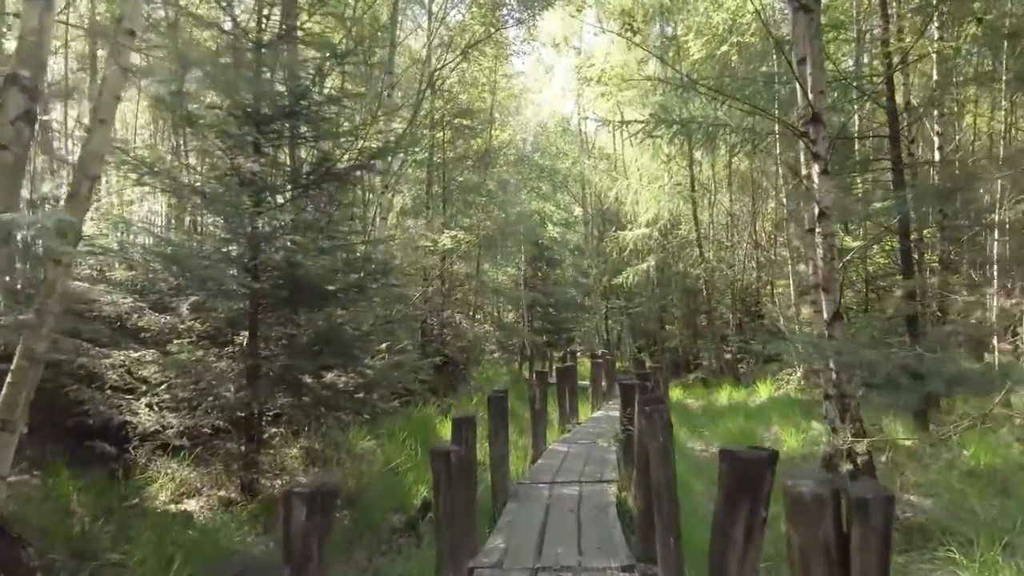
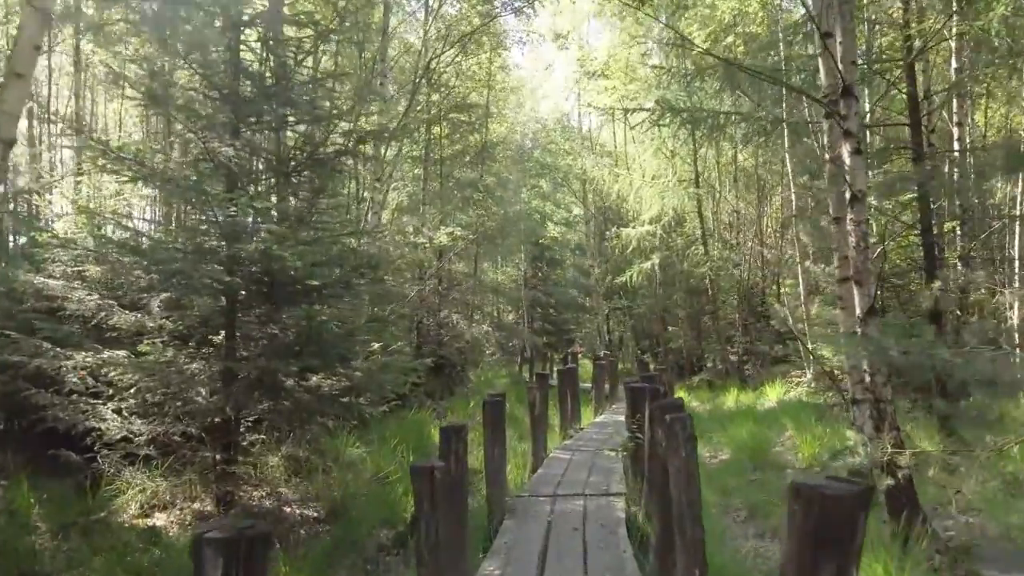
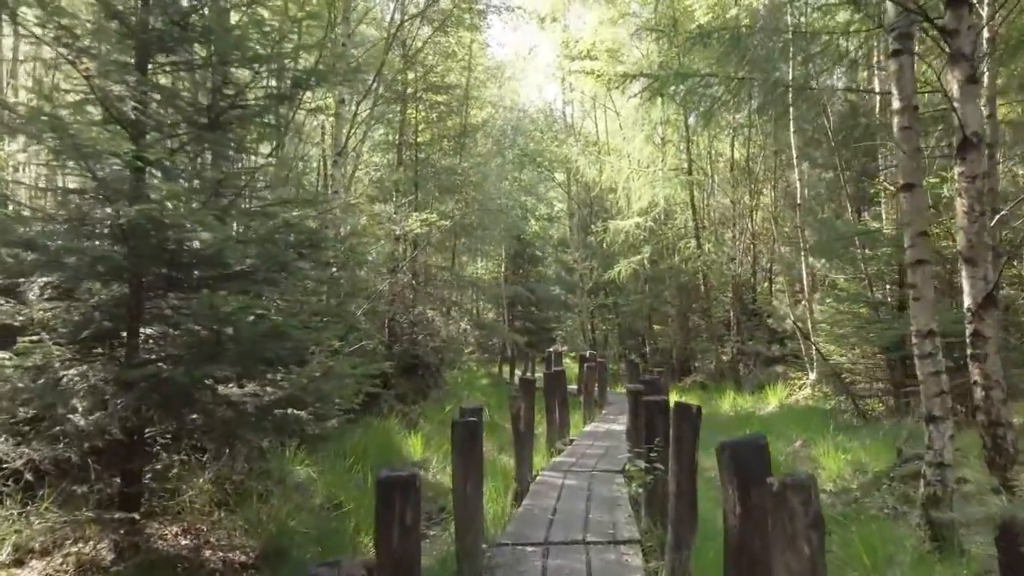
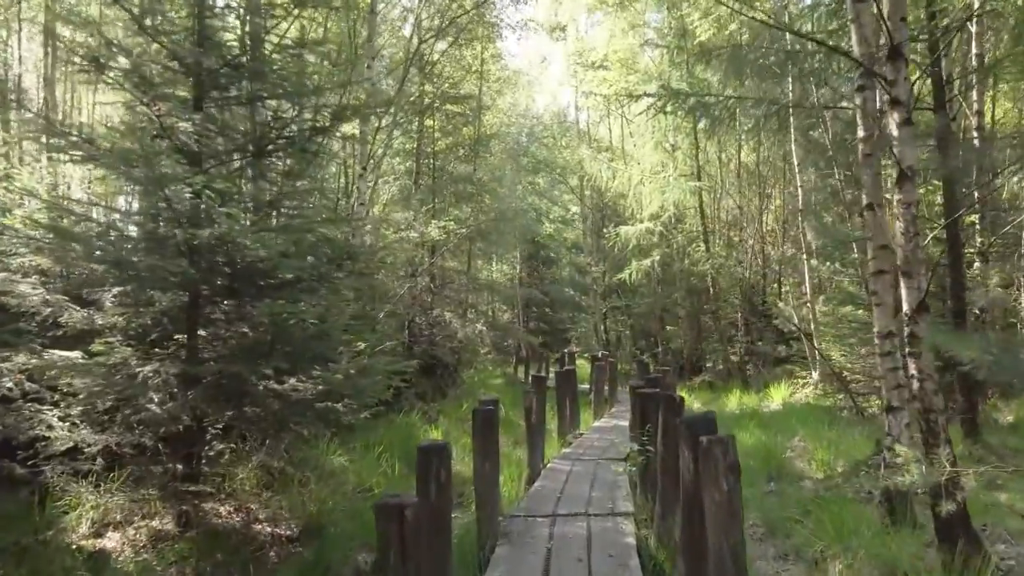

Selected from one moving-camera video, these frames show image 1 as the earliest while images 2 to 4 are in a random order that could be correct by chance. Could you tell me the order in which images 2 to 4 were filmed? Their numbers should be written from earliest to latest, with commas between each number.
2, 4, 3
